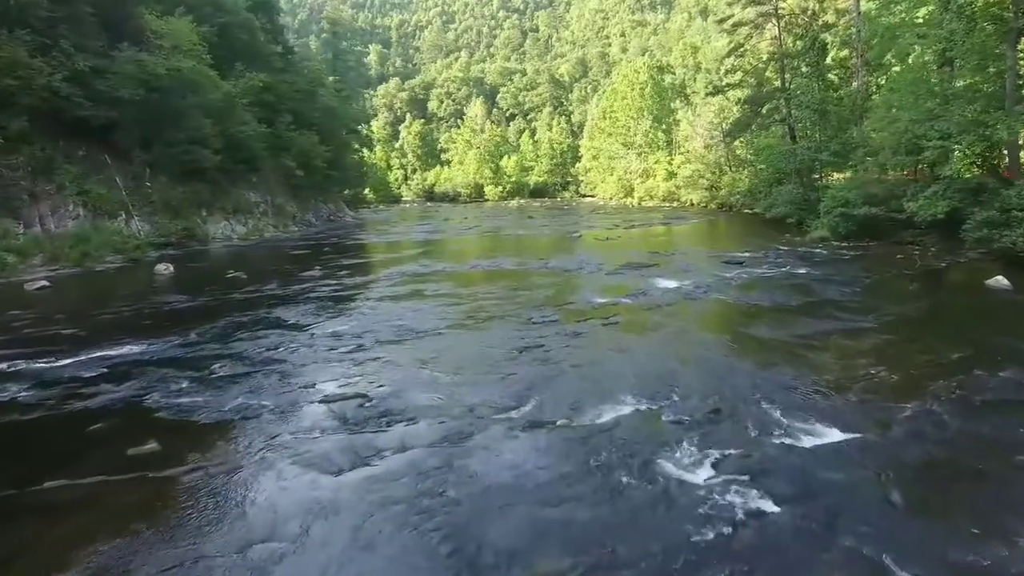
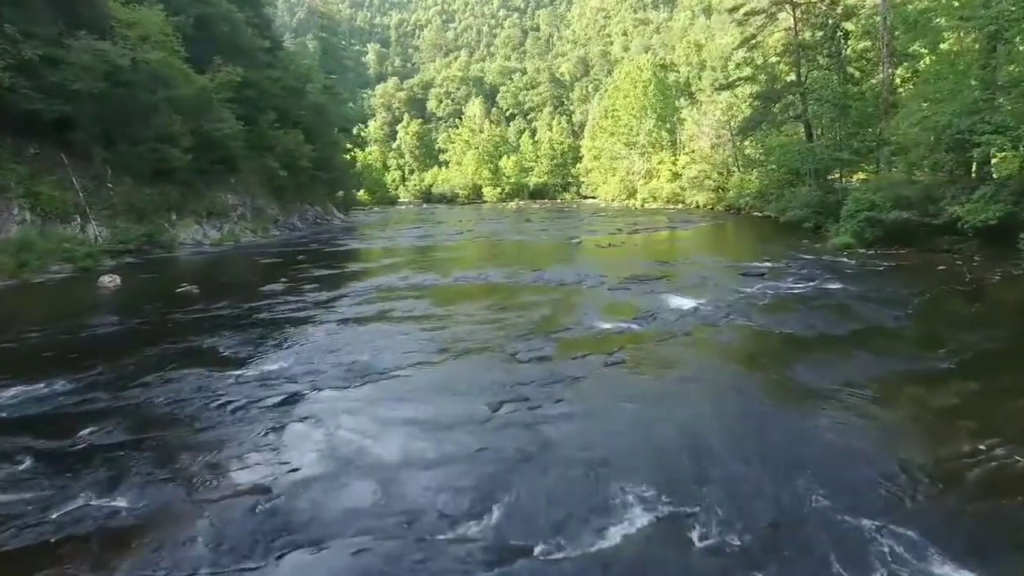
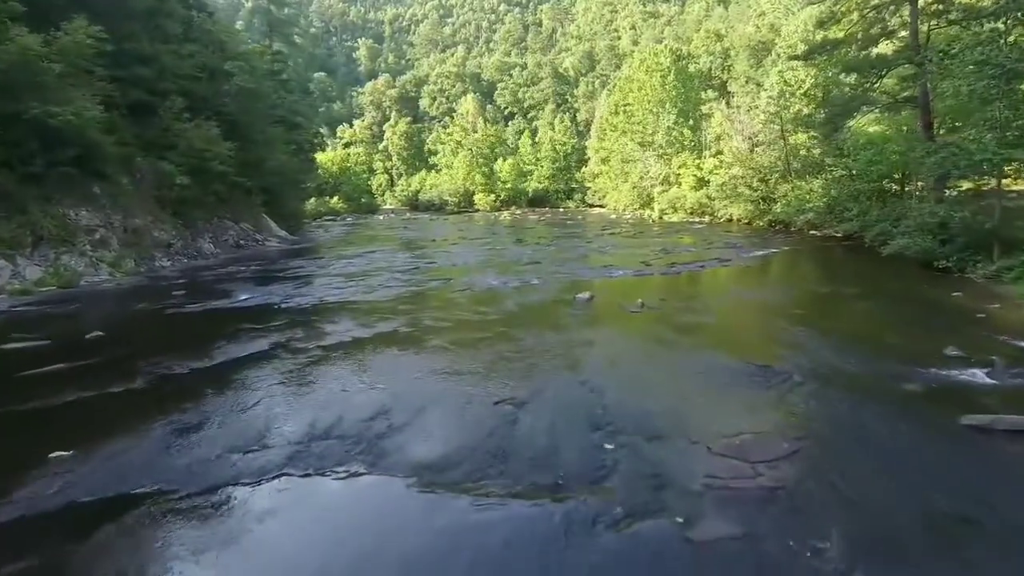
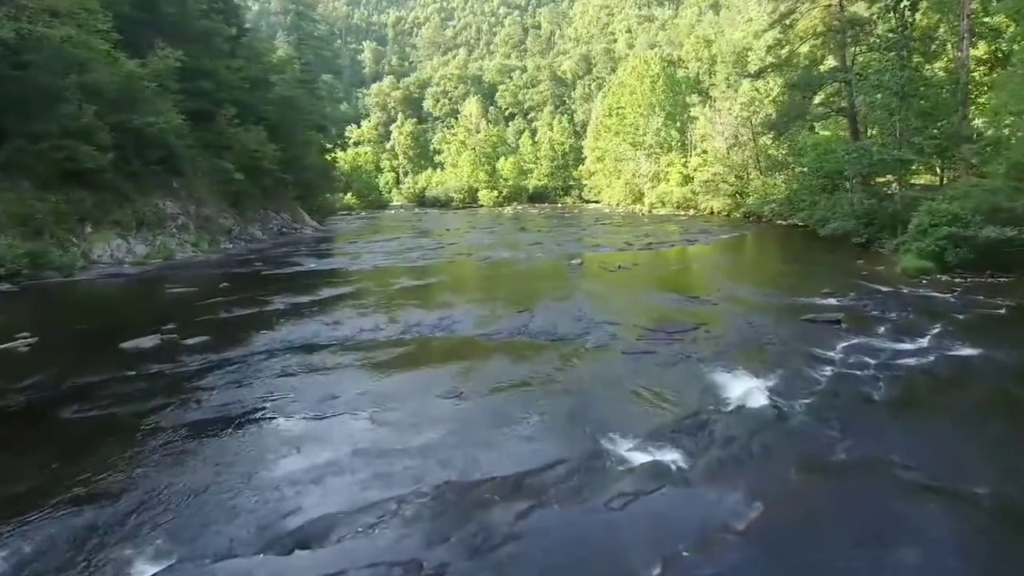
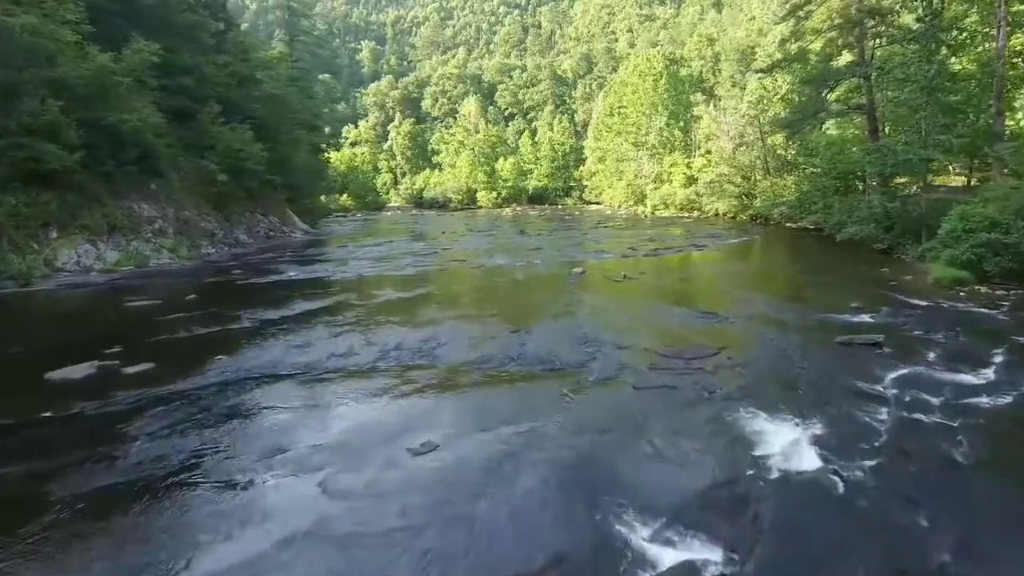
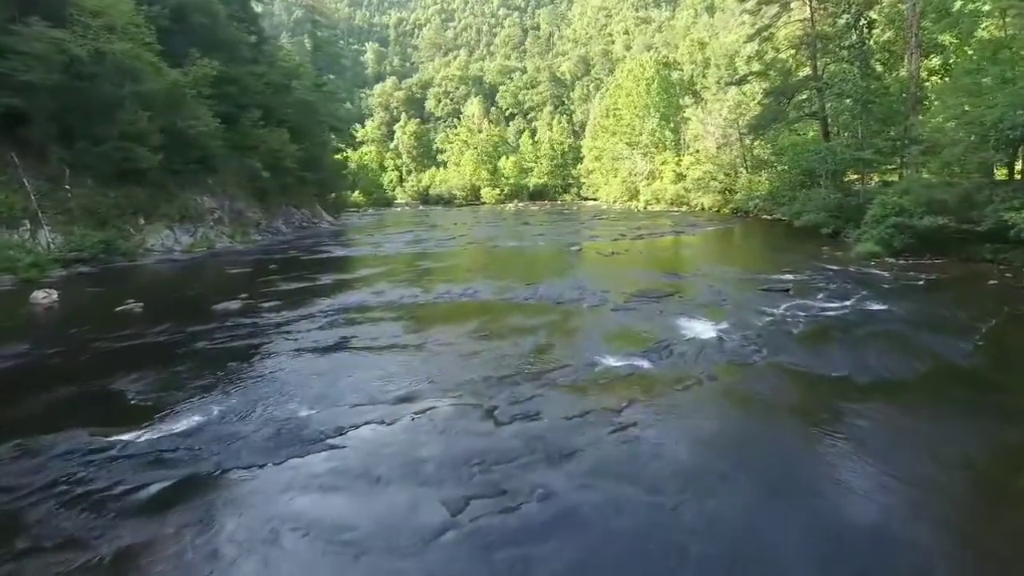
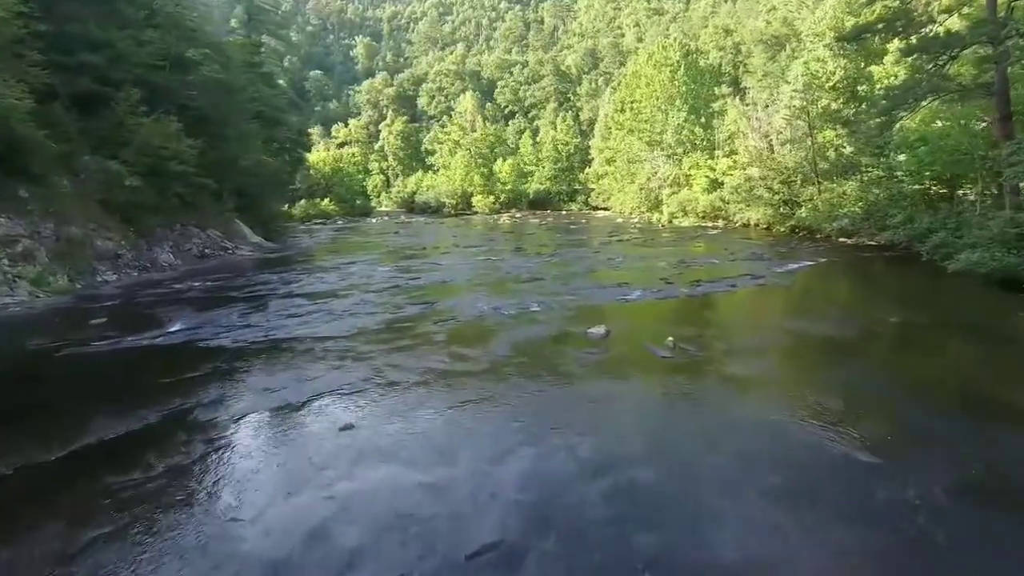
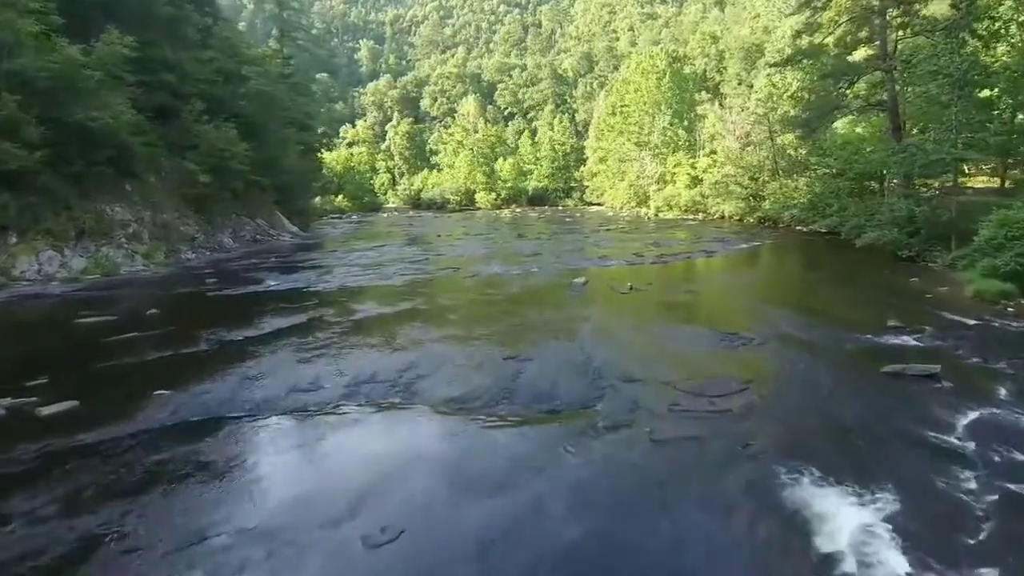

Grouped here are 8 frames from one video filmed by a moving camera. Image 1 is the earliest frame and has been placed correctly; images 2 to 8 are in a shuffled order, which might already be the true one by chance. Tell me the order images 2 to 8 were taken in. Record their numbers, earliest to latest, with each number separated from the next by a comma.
2, 6, 4, 5, 8, 3, 7
